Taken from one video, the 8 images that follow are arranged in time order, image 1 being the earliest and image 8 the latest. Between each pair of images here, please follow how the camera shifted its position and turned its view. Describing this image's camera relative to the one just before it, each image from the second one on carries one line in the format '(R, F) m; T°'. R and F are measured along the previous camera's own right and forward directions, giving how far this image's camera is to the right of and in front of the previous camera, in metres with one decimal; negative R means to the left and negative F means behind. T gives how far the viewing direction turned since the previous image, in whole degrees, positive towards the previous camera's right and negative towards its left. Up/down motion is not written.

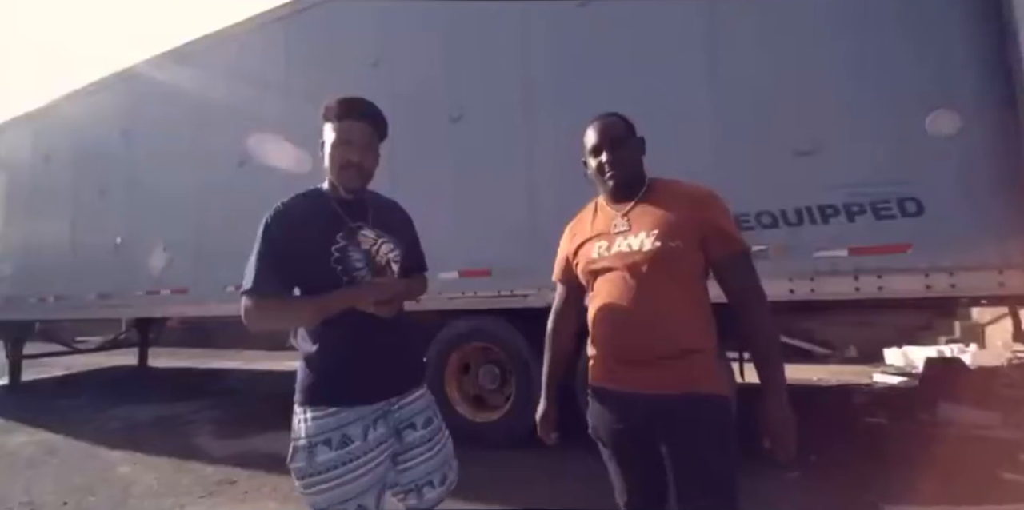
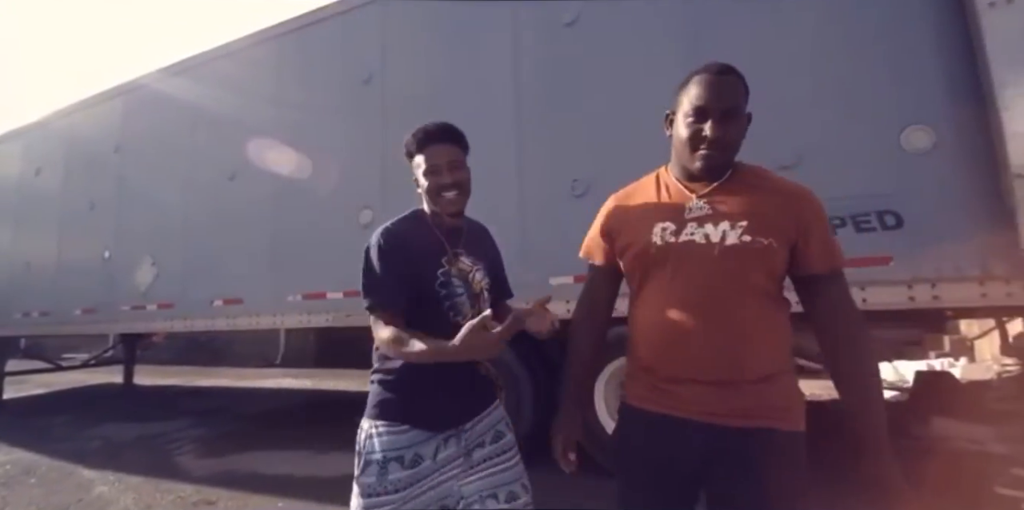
(+0.1, 0.0) m; +1°
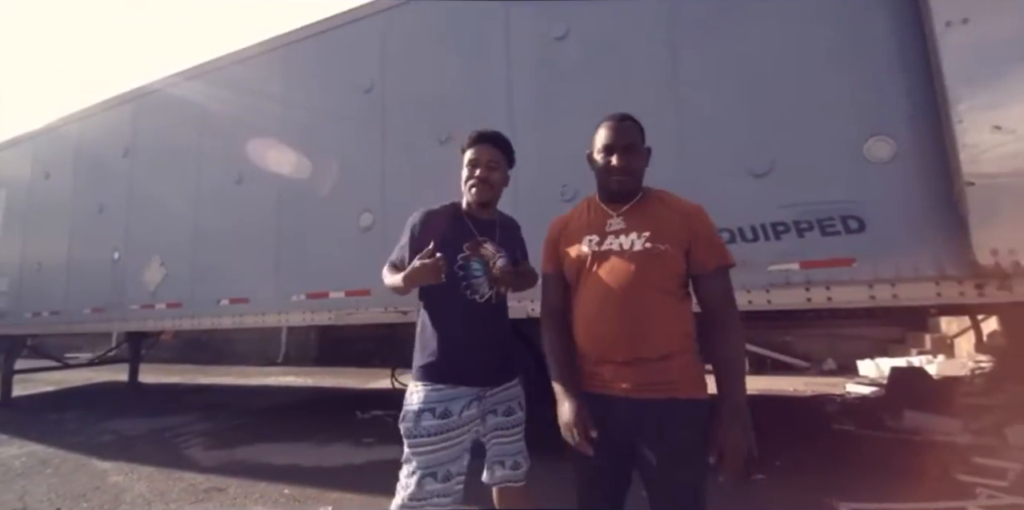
(+0.1, -0.2) m; 0°
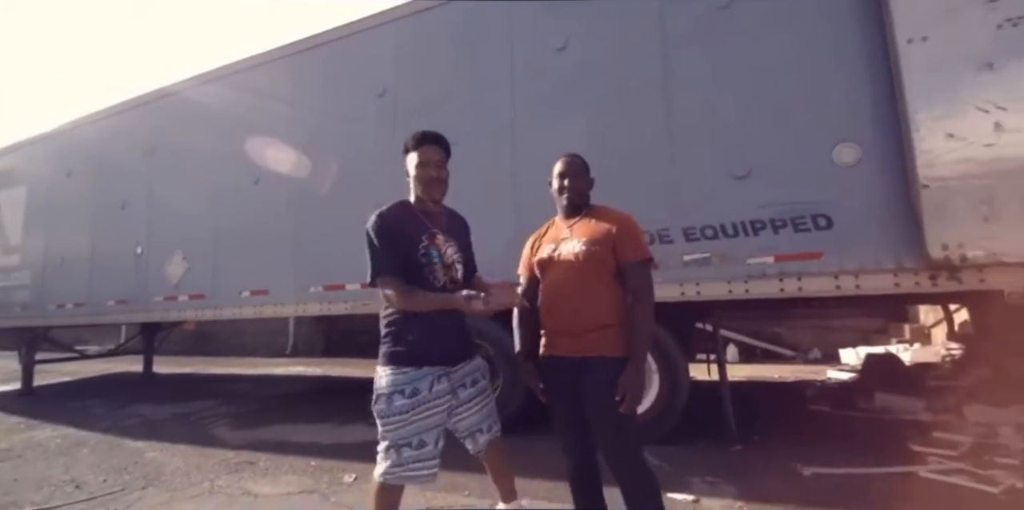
(0.0, -0.3) m; 0°
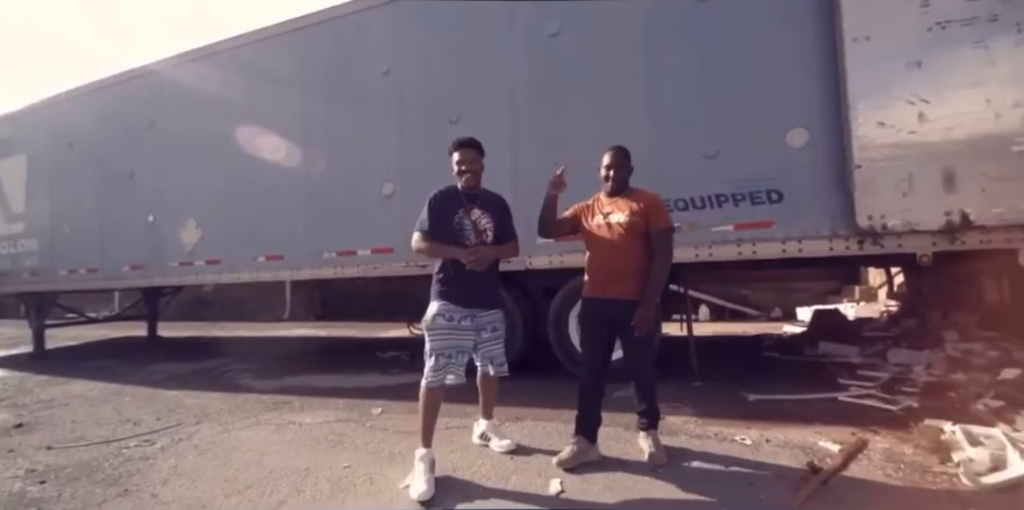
(-0.1, -0.5) m; +2°
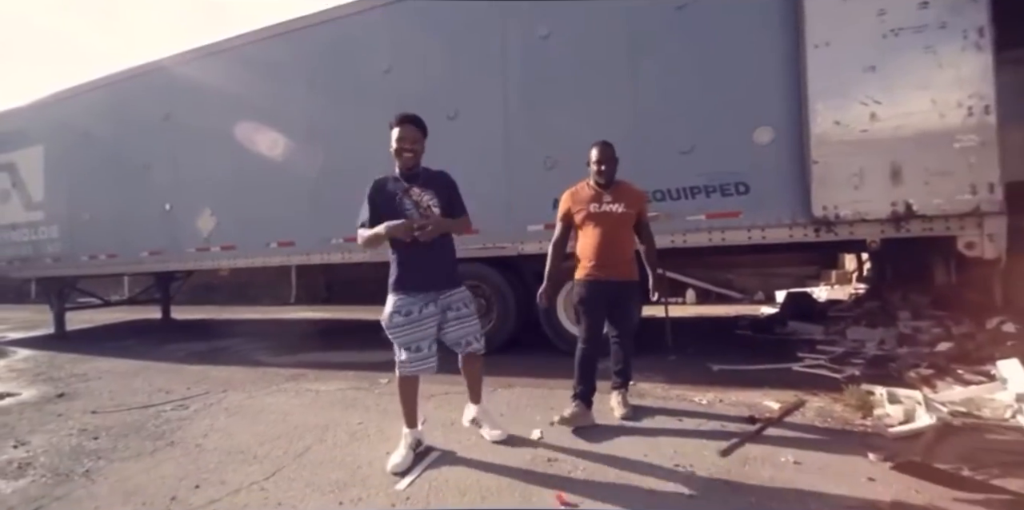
(+0.1, -0.4) m; 0°
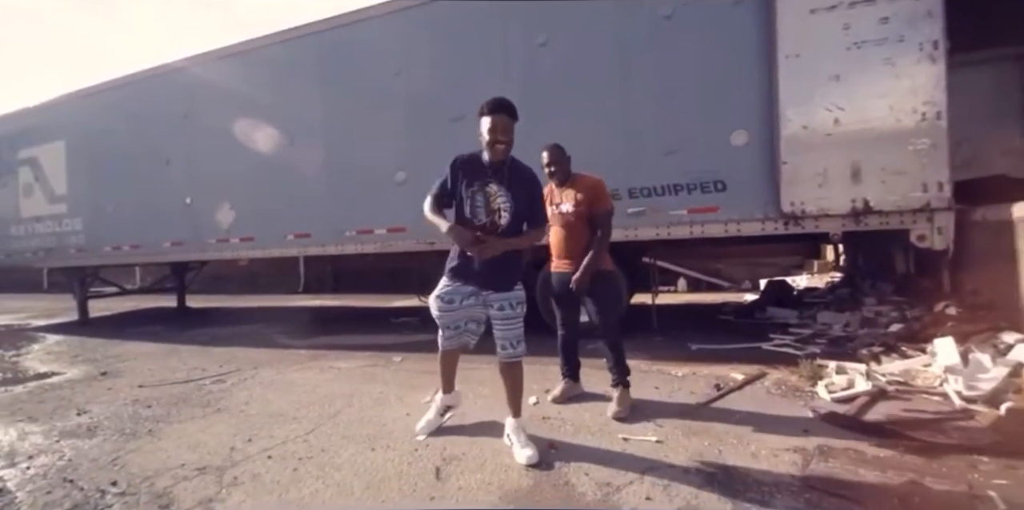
(0.0, -0.5) m; 0°
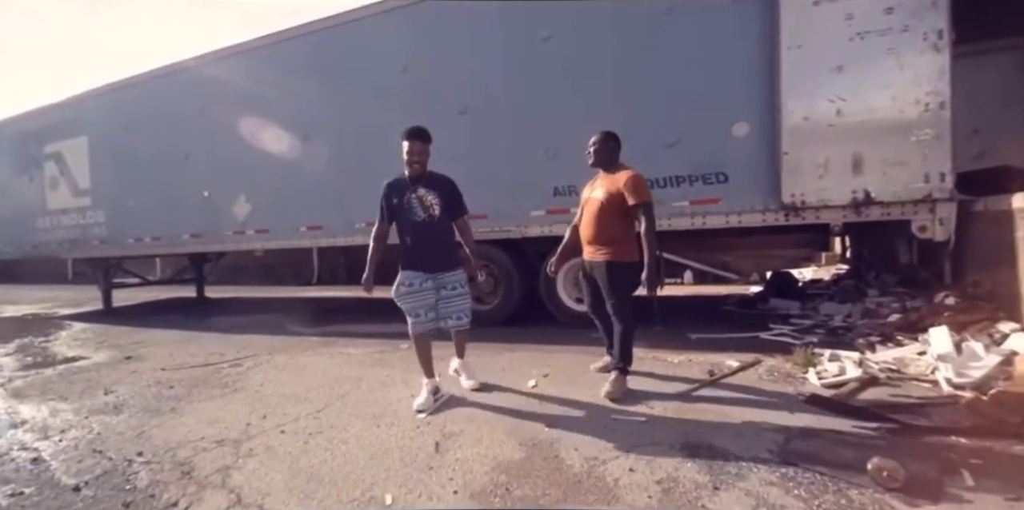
(+0.1, -0.1) m; -2°
